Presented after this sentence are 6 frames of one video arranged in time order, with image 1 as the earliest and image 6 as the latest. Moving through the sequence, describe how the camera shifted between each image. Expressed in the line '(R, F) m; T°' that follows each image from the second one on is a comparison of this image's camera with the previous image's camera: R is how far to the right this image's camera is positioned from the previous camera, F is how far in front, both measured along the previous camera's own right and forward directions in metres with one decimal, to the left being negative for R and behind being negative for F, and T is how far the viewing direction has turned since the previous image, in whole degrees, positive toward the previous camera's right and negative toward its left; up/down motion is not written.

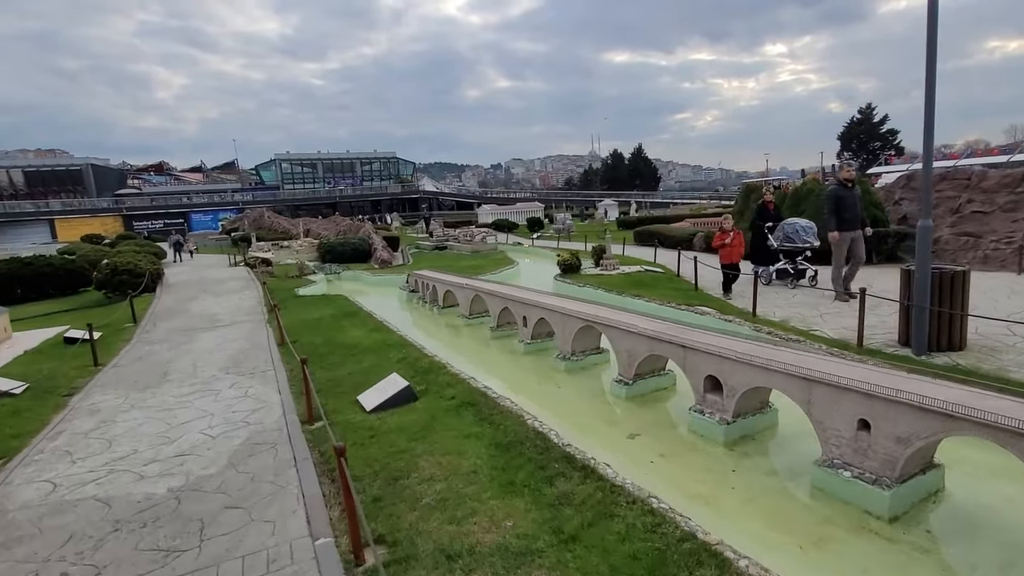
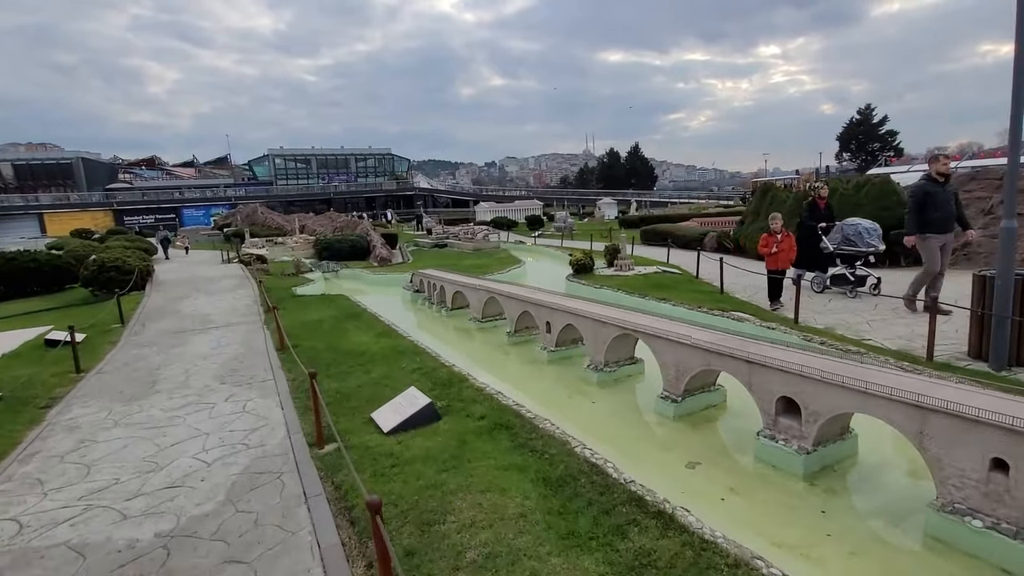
(-0.7, +1.1) m; +1°
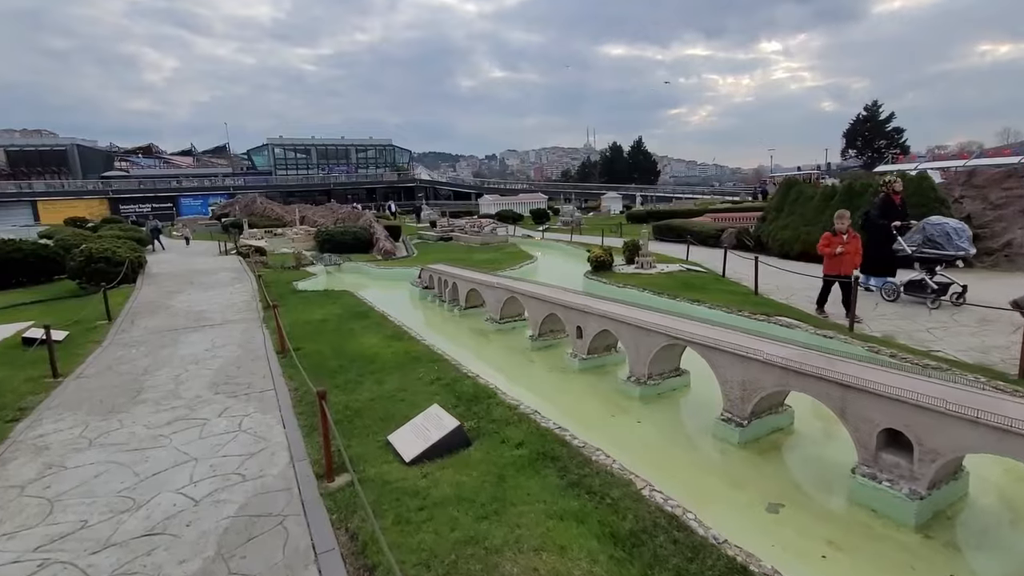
(-0.6, +1.2) m; 0°
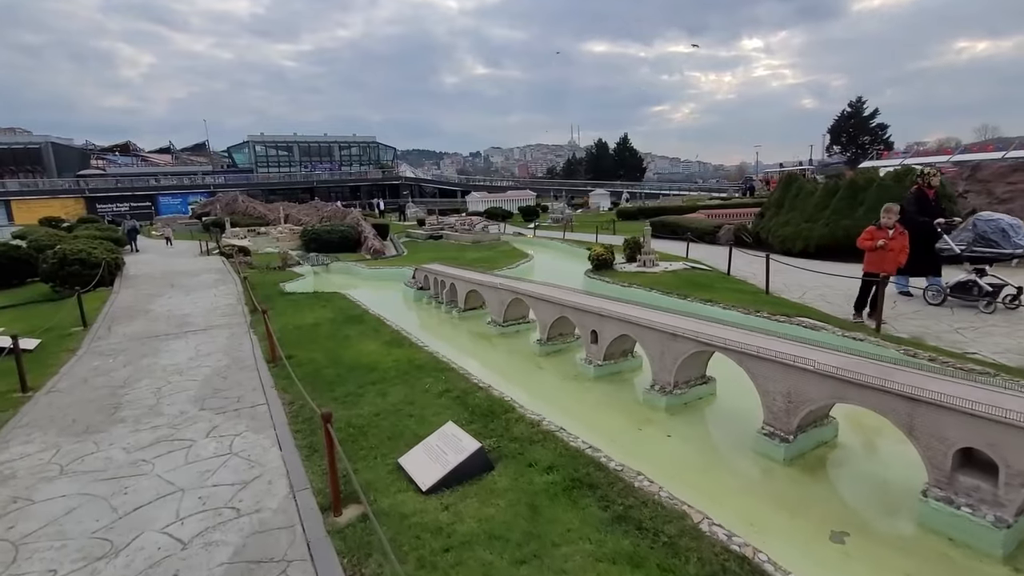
(-0.5, +0.7) m; +2°
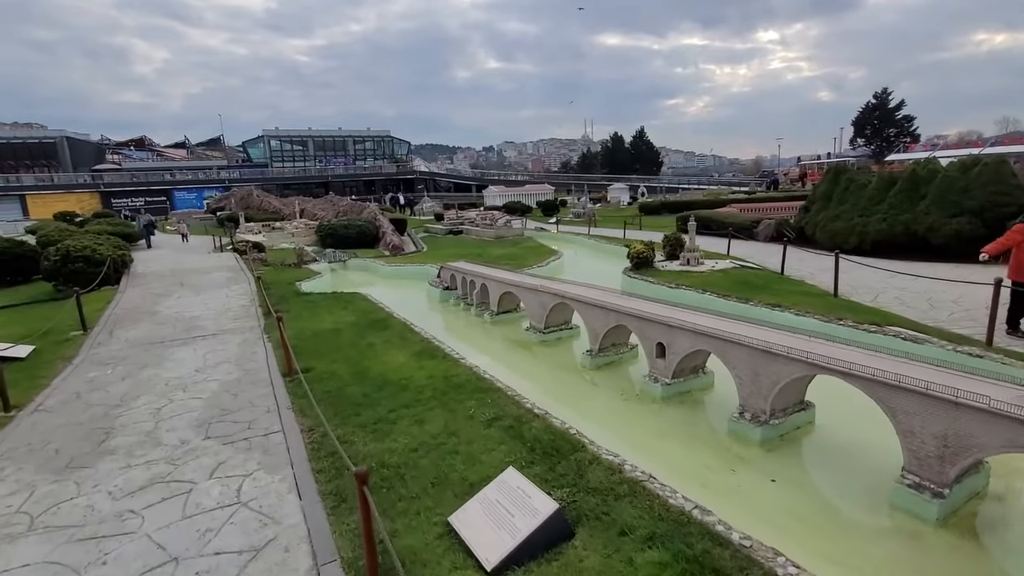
(-0.7, +1.4) m; -1°
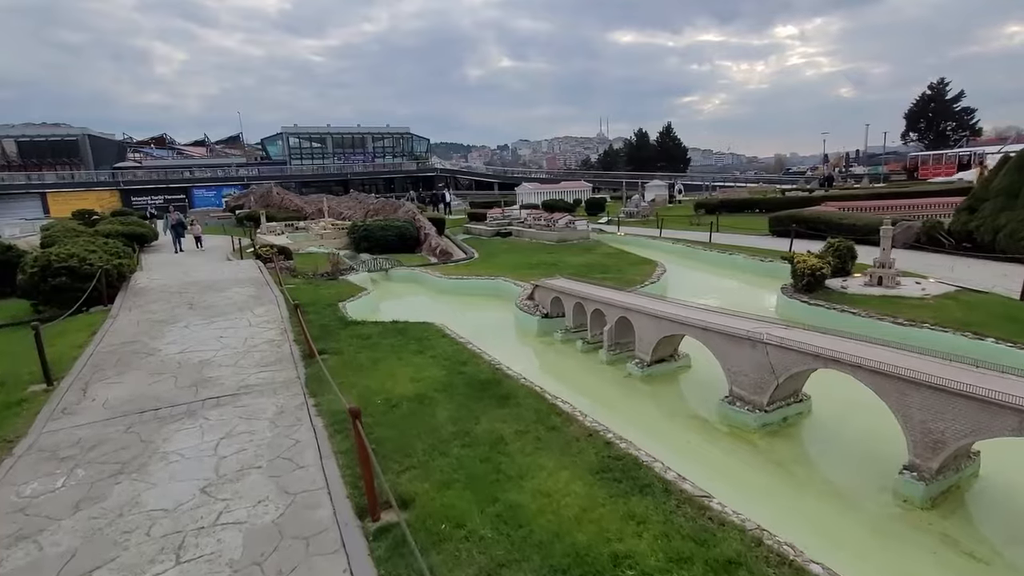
(-2.6, +4.6) m; -2°
